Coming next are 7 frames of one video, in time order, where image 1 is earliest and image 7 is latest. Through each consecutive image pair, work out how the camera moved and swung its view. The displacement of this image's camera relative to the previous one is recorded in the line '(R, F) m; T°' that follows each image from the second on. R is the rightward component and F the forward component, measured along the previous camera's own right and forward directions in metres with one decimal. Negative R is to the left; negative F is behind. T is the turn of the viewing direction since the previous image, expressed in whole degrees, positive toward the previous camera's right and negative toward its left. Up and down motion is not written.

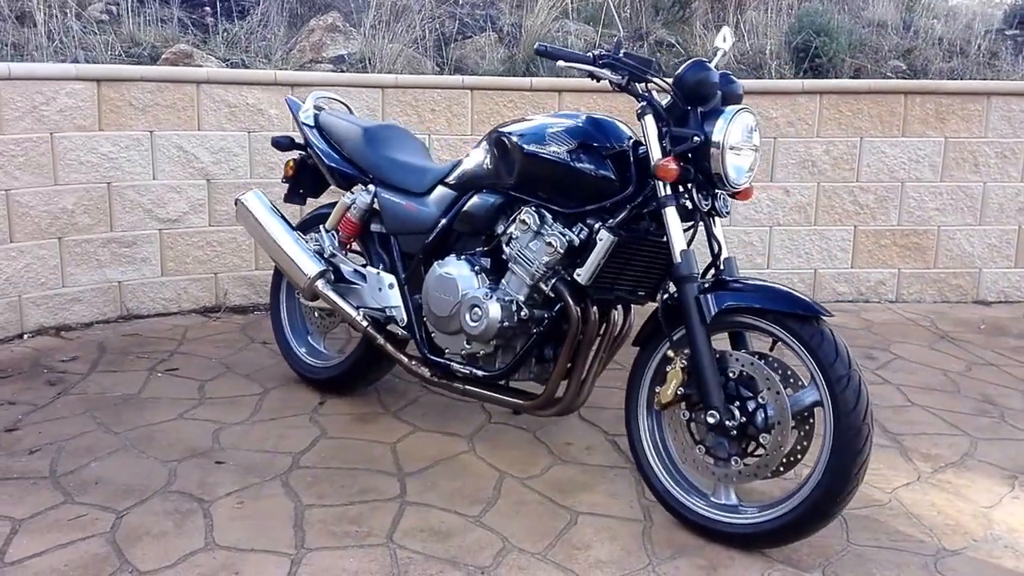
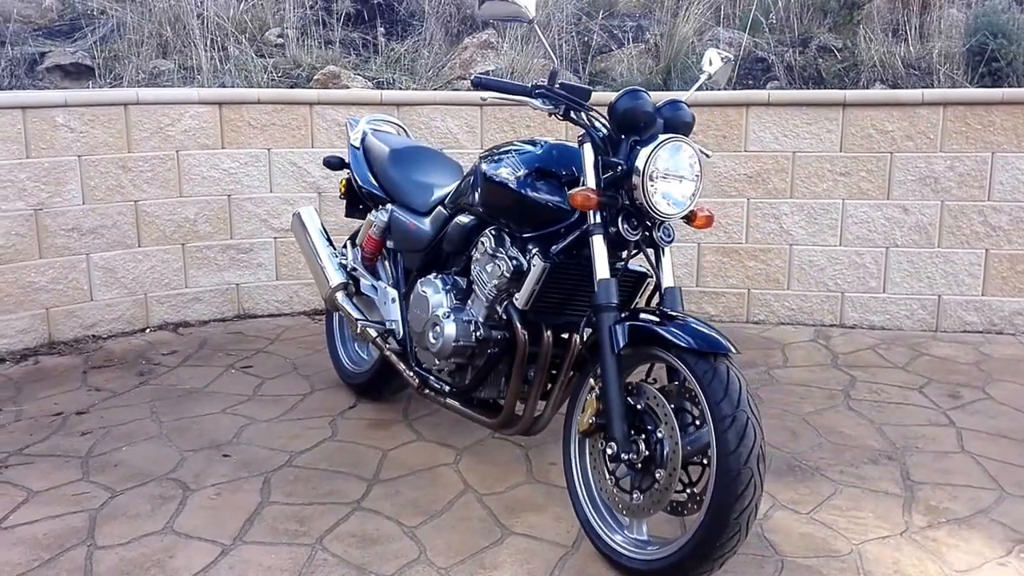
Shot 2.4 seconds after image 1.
(+0.9, +0.1) m; -15°
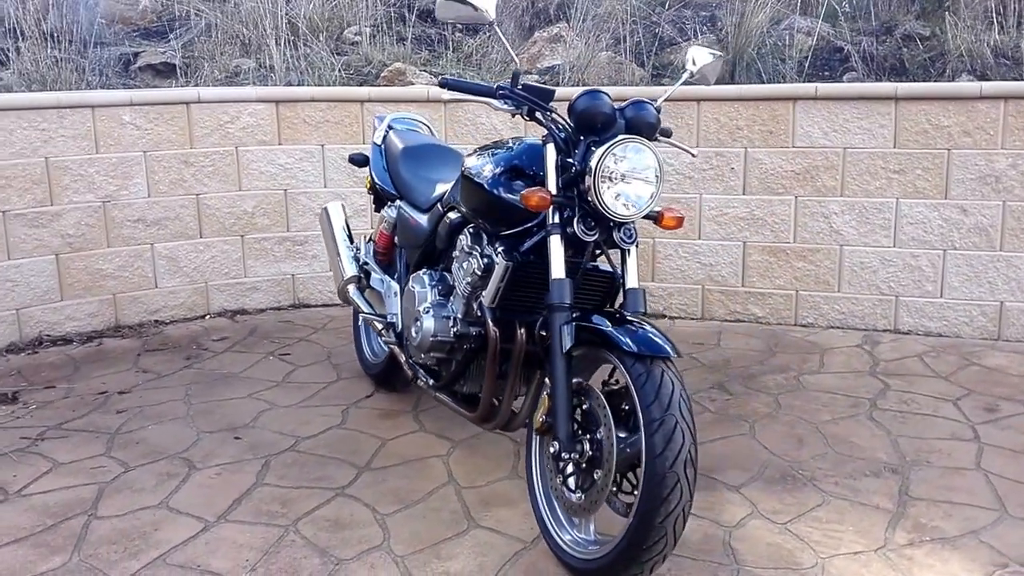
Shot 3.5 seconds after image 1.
(+0.5, 0.0) m; -8°
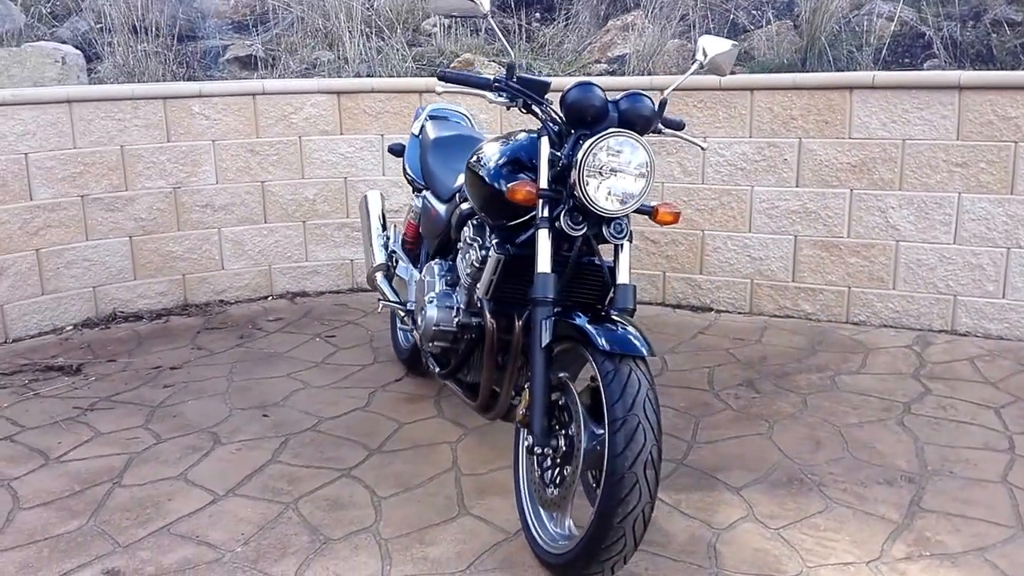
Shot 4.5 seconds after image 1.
(+0.4, 0.0) m; -7°
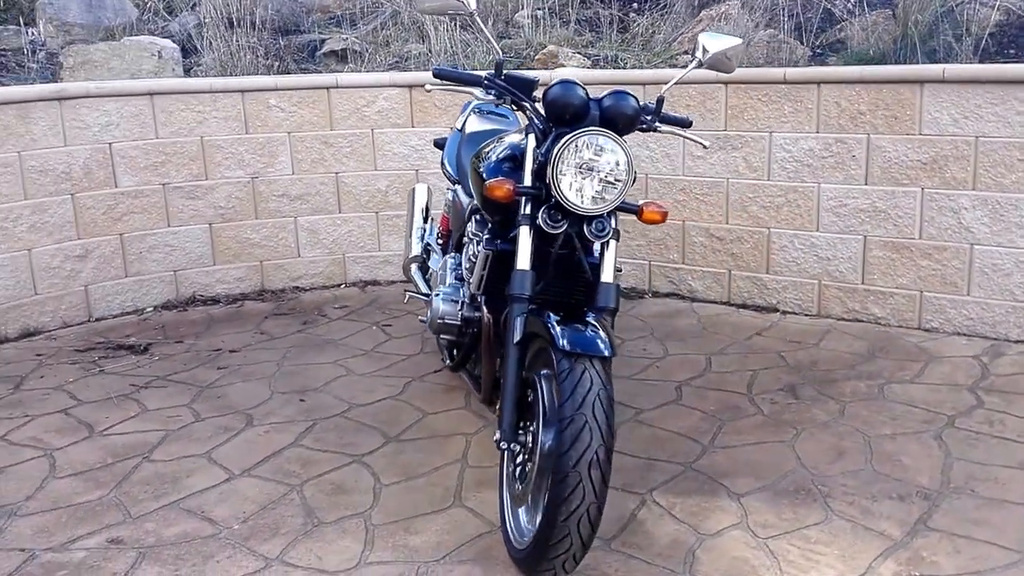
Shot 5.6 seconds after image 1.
(+0.4, 0.0) m; -8°
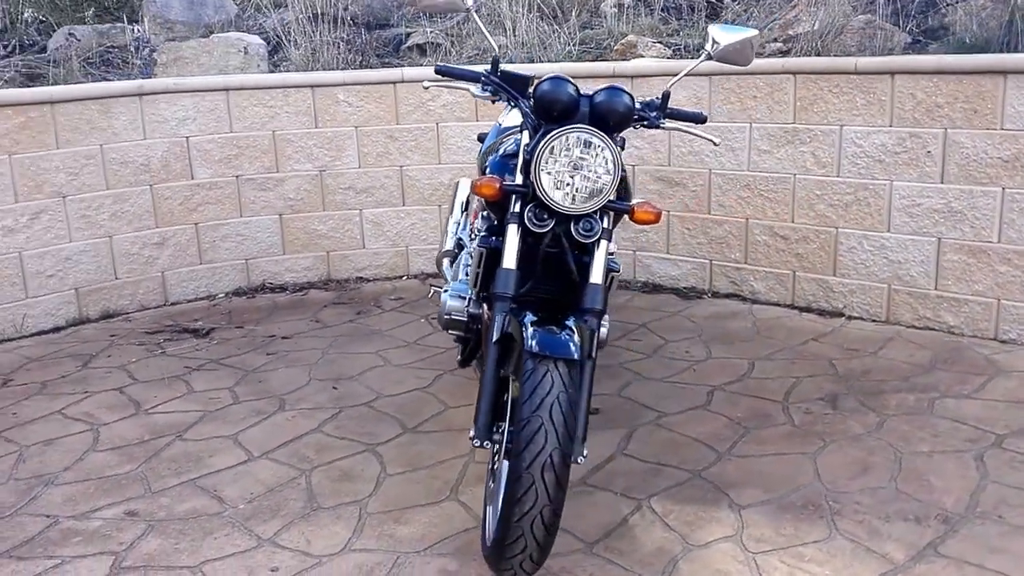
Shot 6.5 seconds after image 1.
(+0.4, 0.0) m; -8°
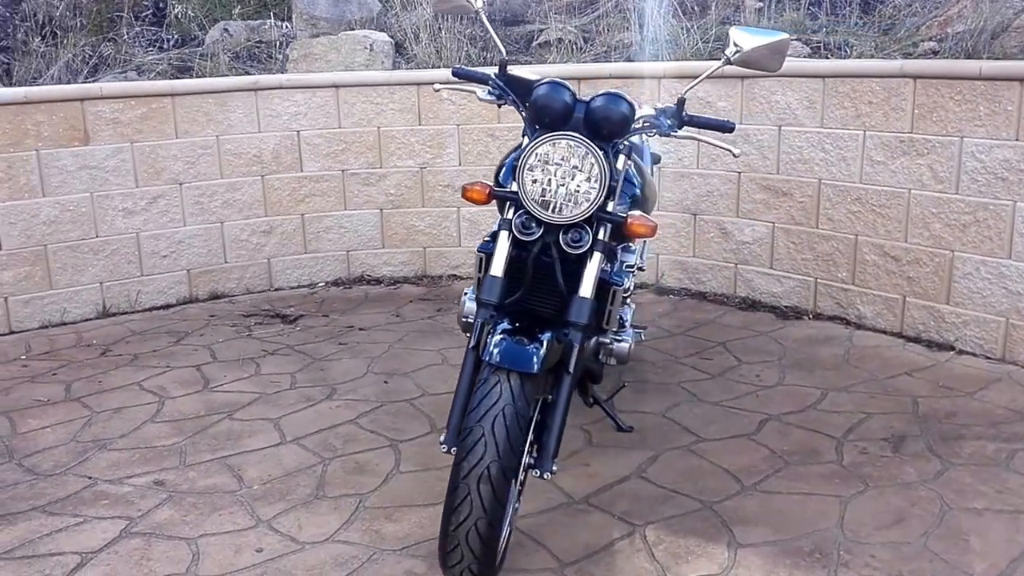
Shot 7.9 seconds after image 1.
(+0.6, +0.1) m; -12°
